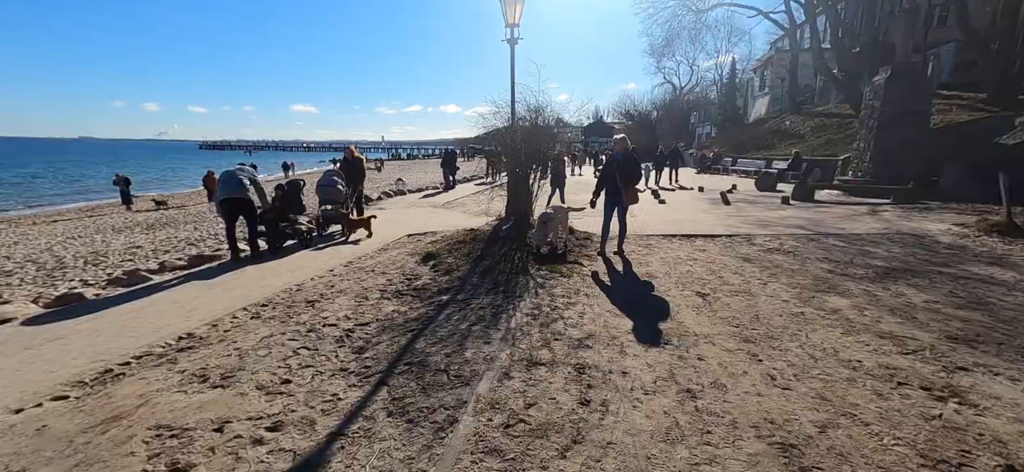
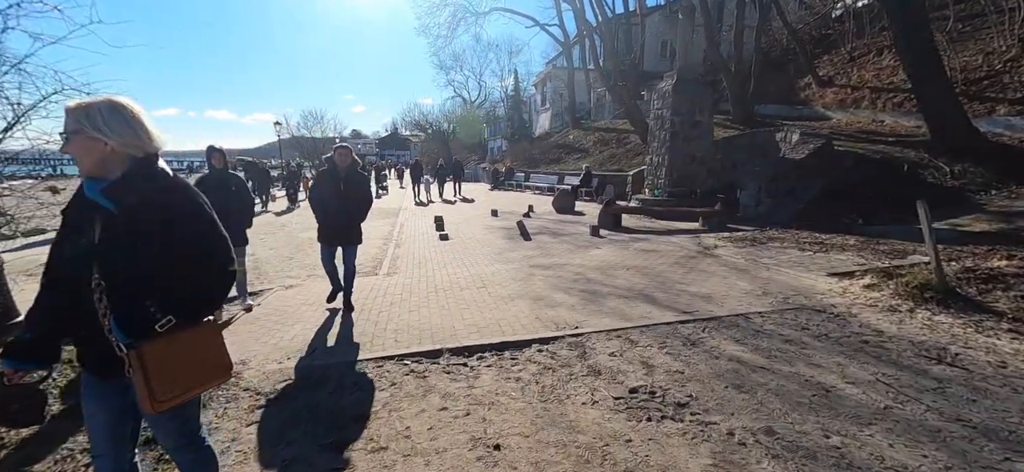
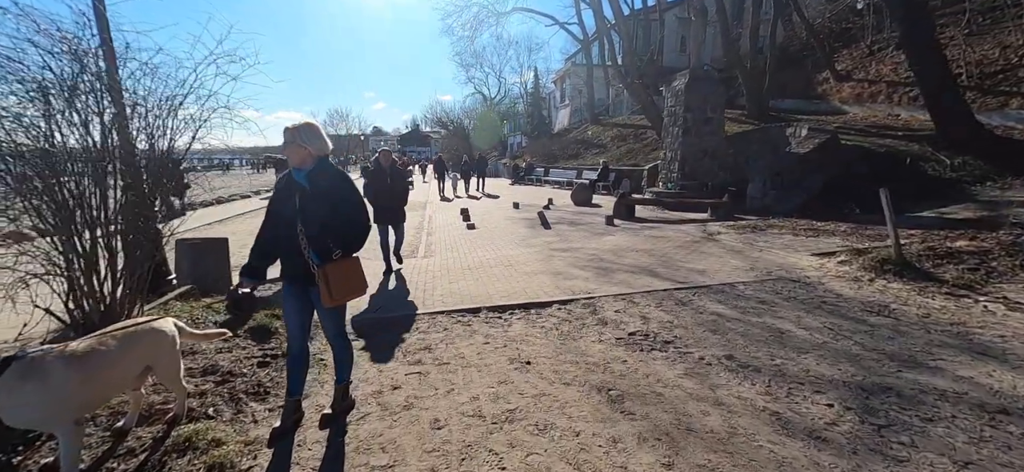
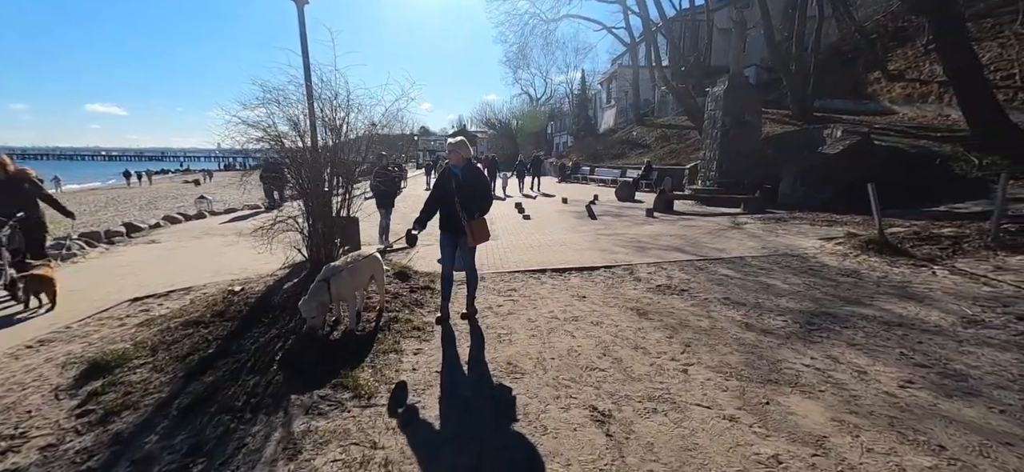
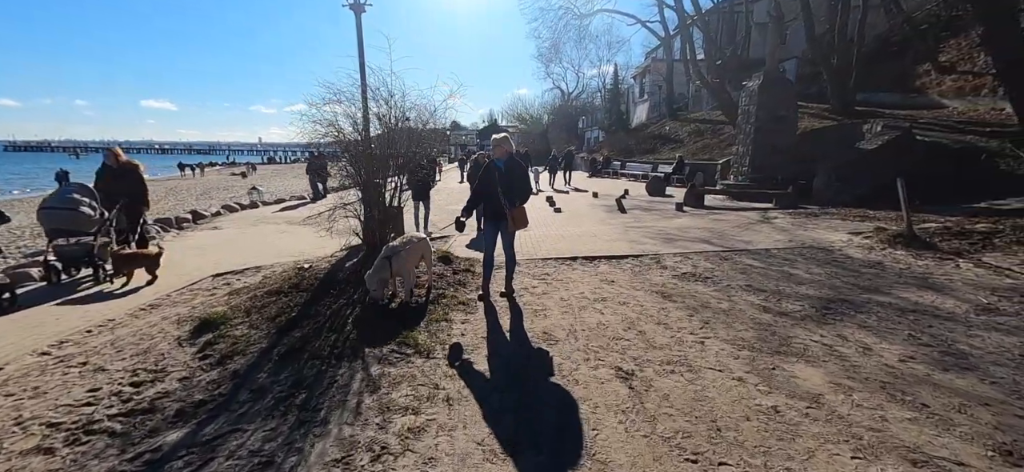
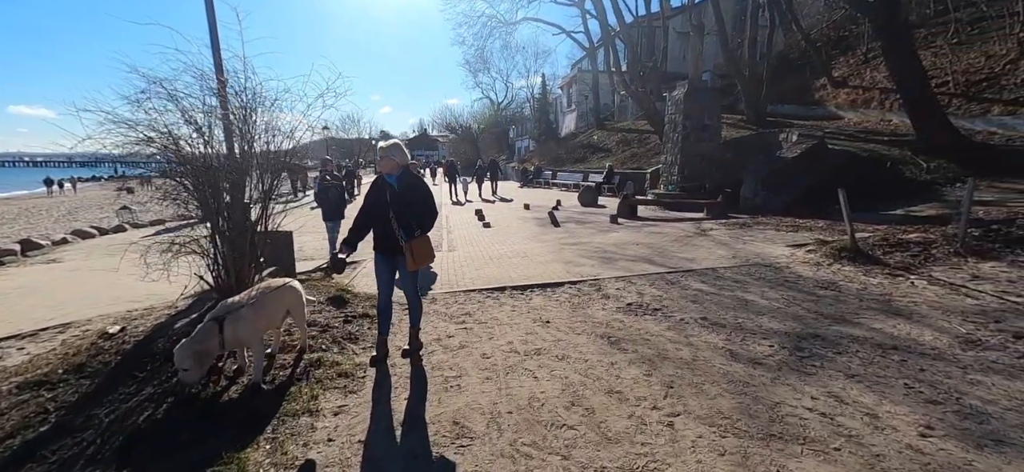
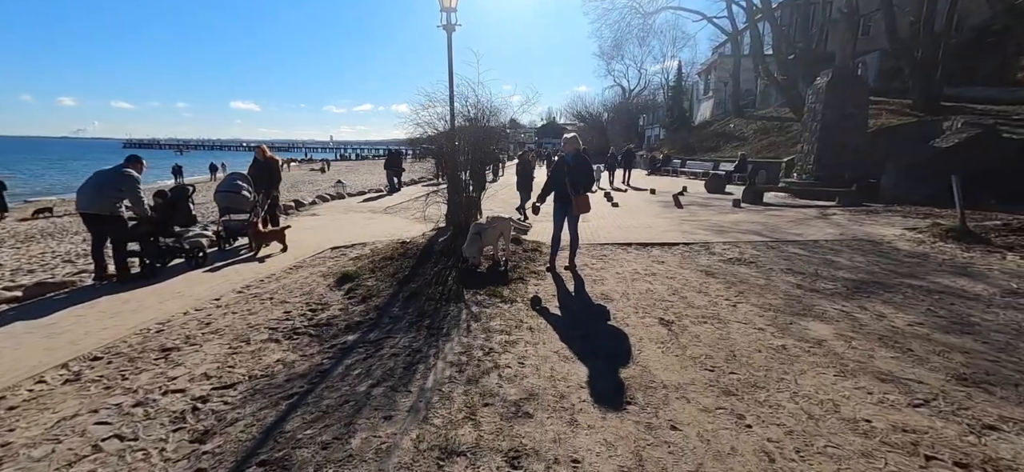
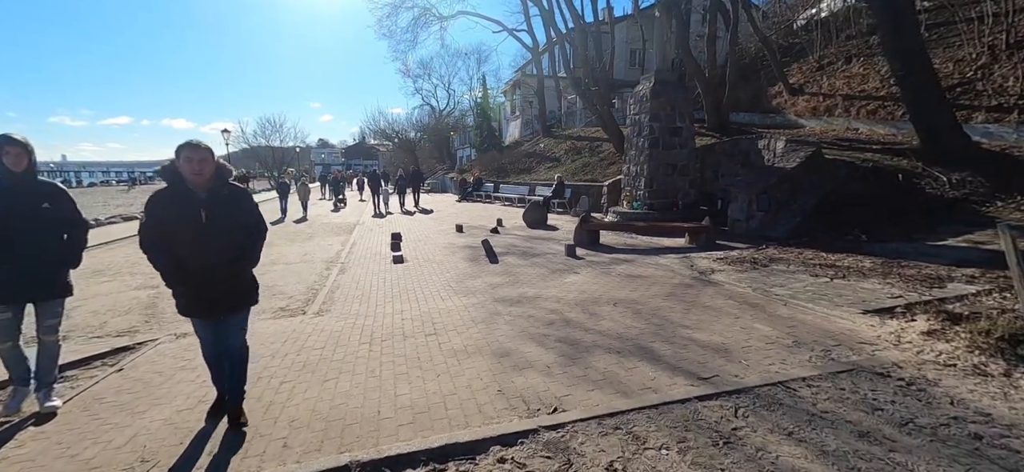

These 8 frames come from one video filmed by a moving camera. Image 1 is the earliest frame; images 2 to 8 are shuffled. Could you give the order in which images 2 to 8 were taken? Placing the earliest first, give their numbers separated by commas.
7, 5, 4, 6, 3, 2, 8
